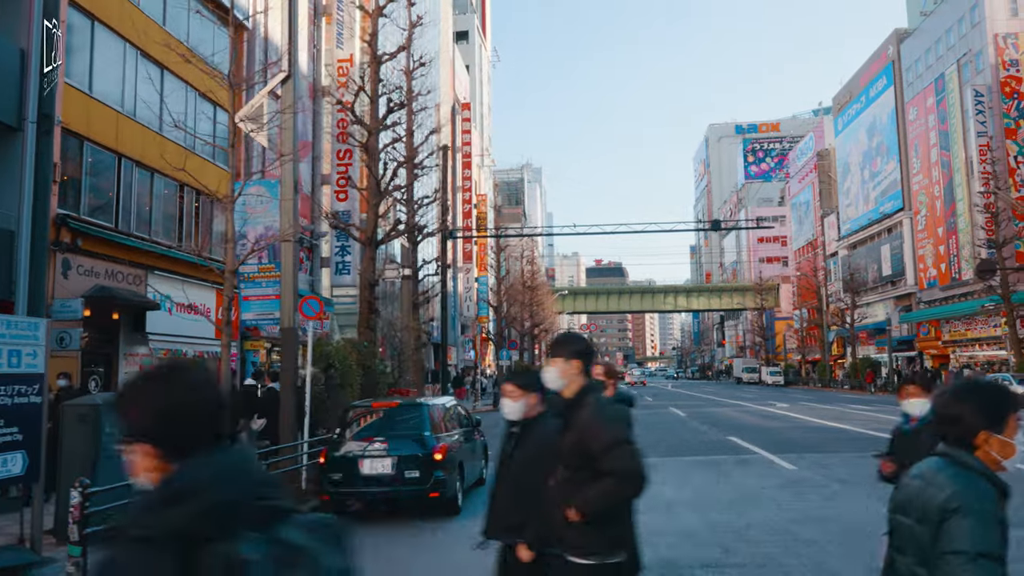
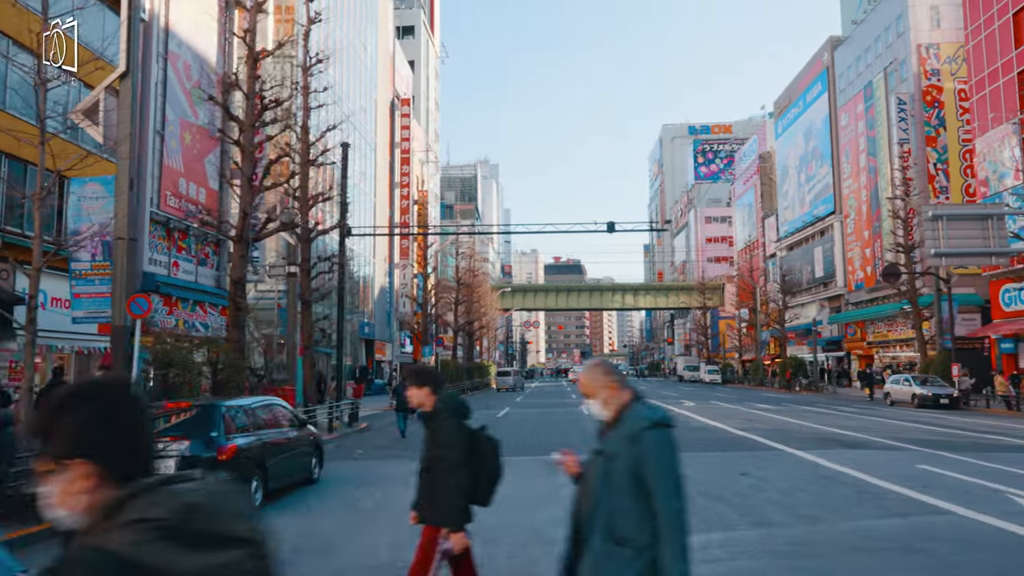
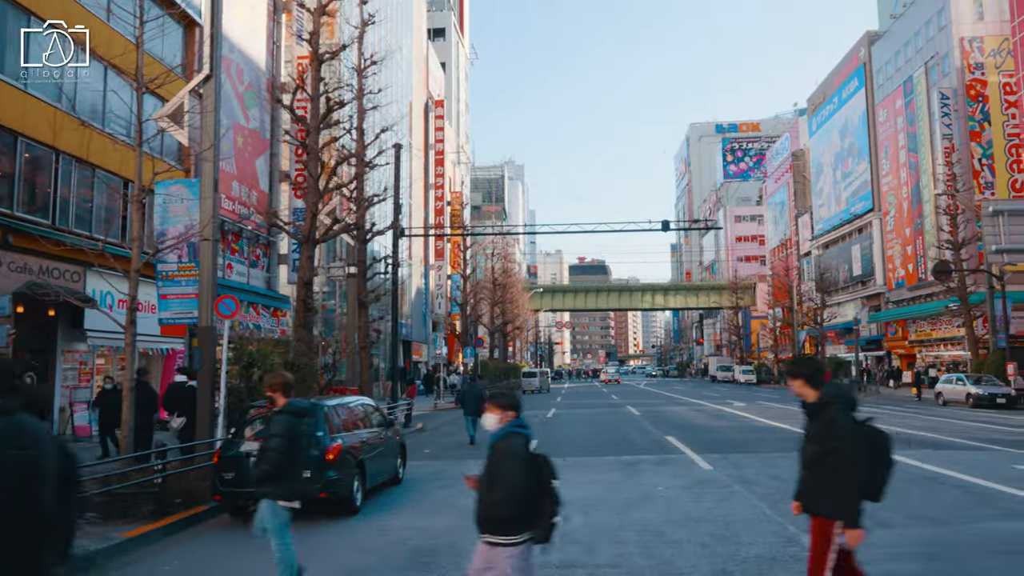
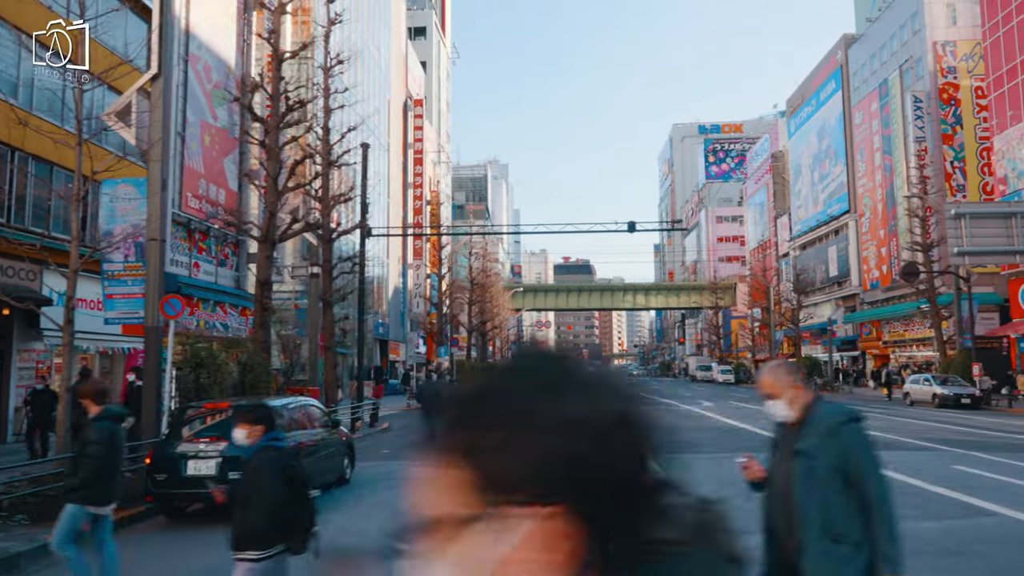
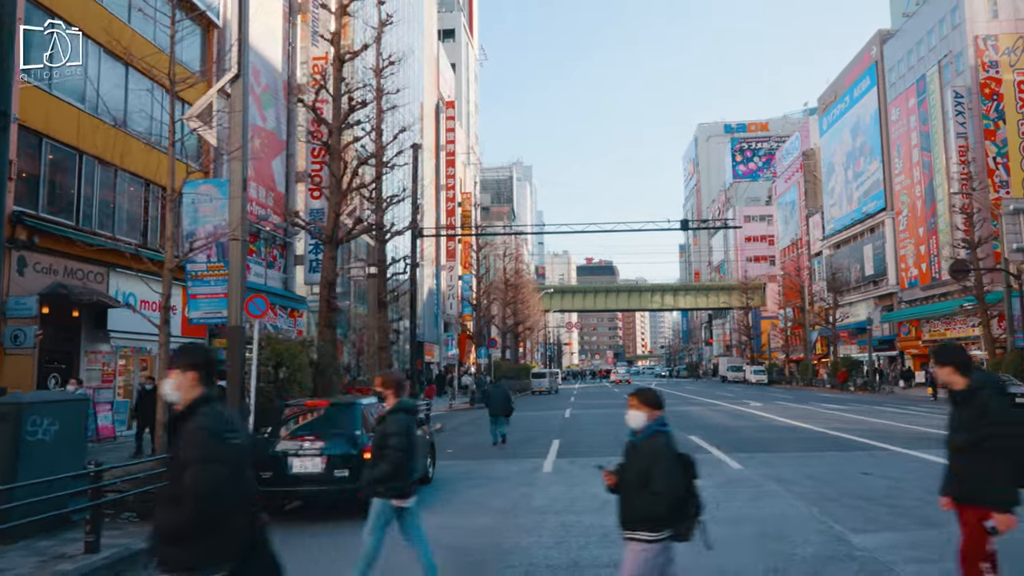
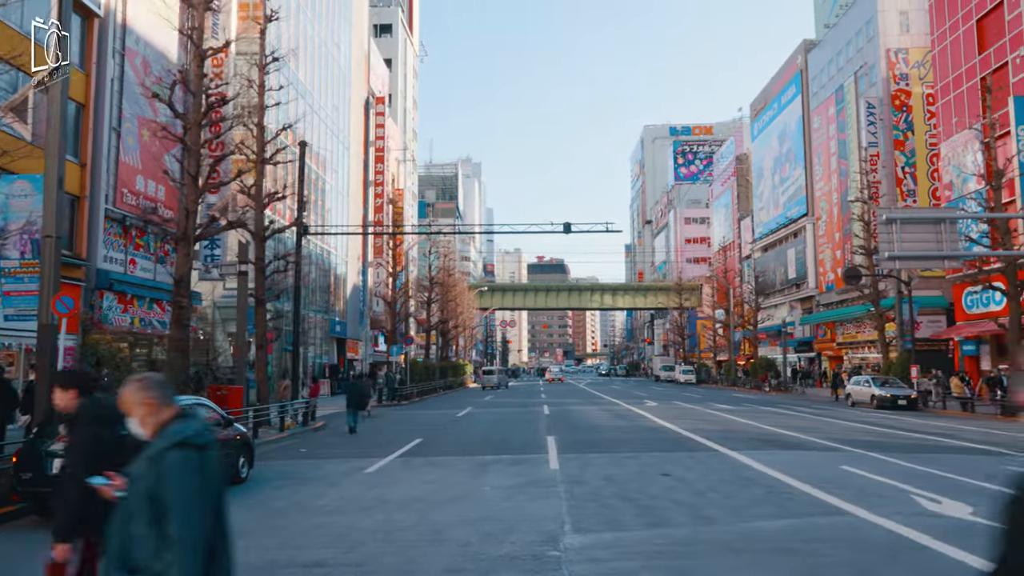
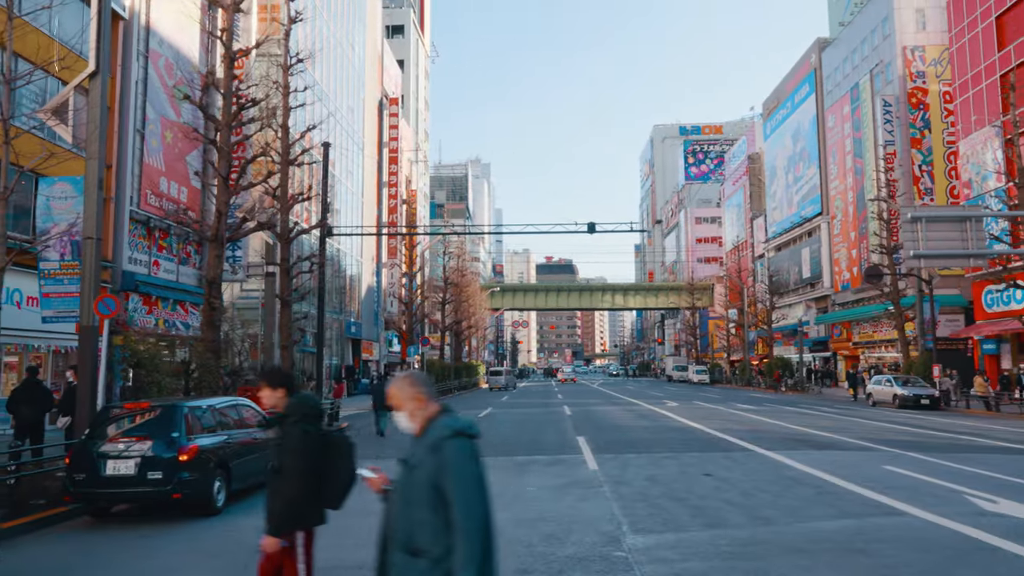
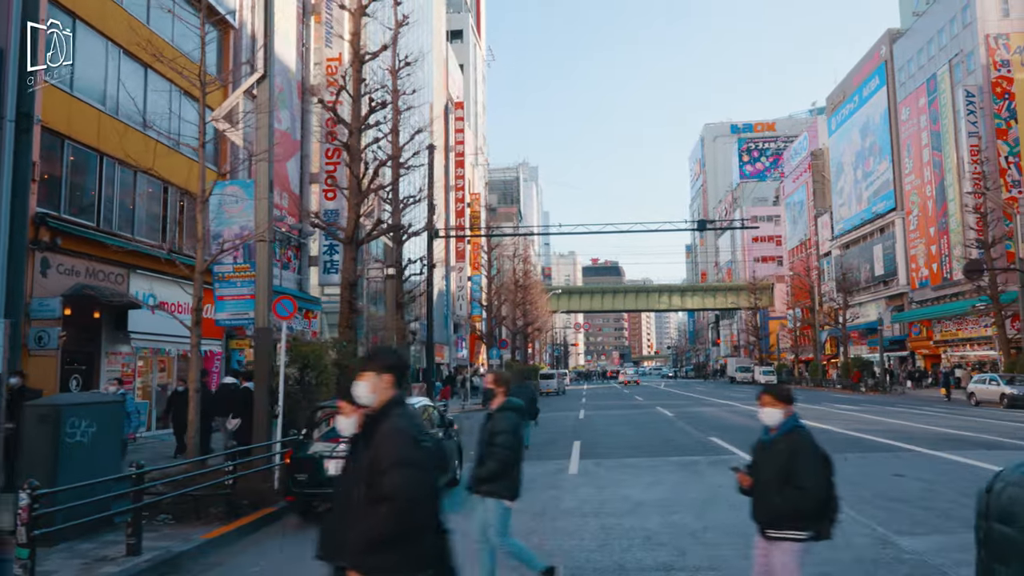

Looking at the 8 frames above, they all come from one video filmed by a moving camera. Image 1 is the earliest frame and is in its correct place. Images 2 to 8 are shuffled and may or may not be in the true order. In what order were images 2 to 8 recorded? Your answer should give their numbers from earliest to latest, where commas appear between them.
8, 5, 3, 4, 2, 7, 6
